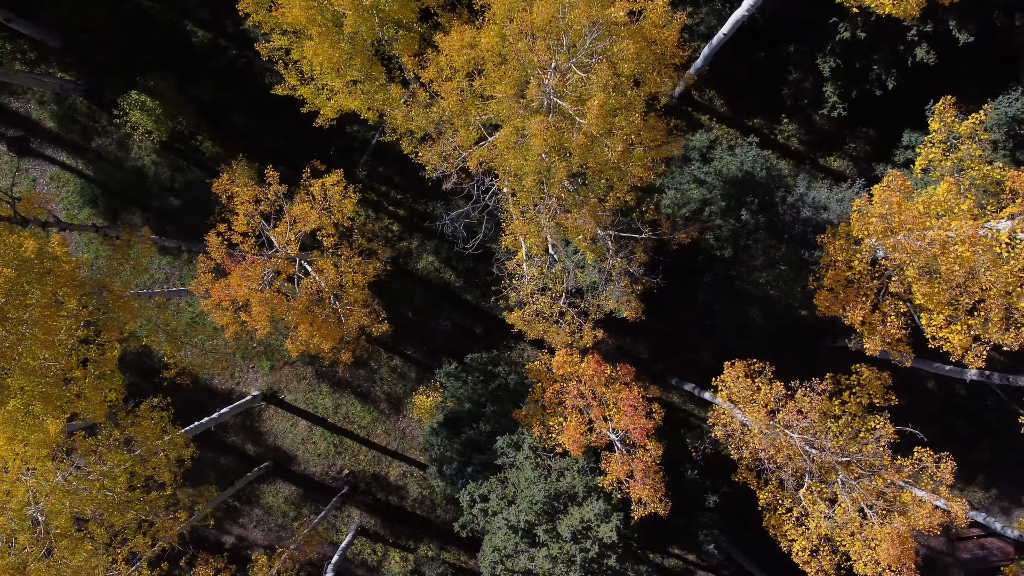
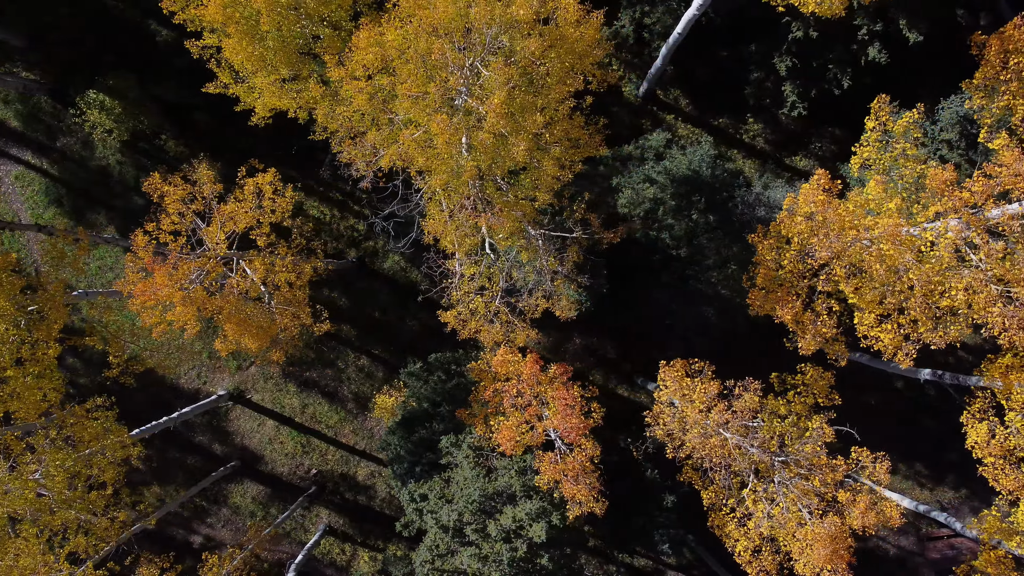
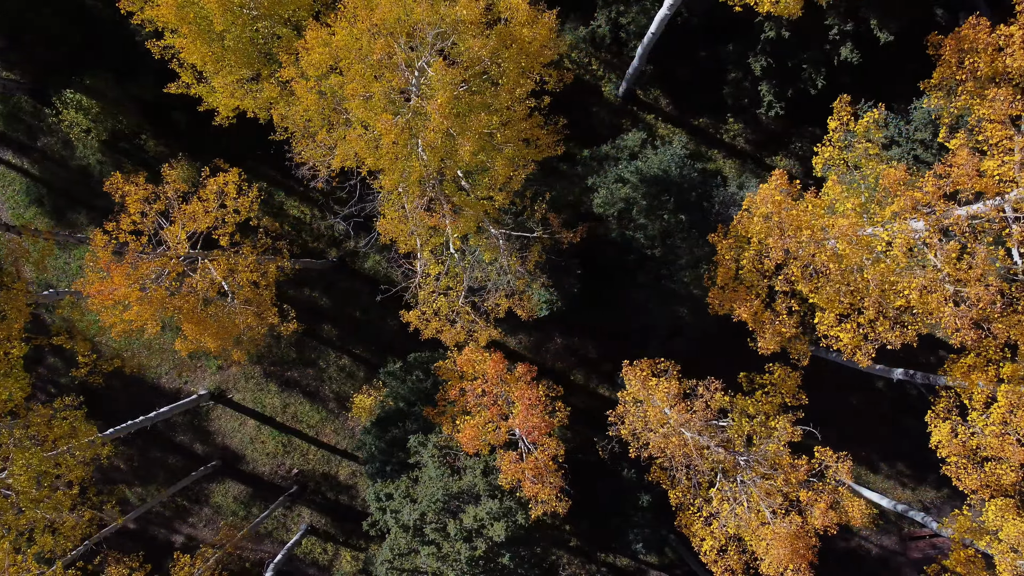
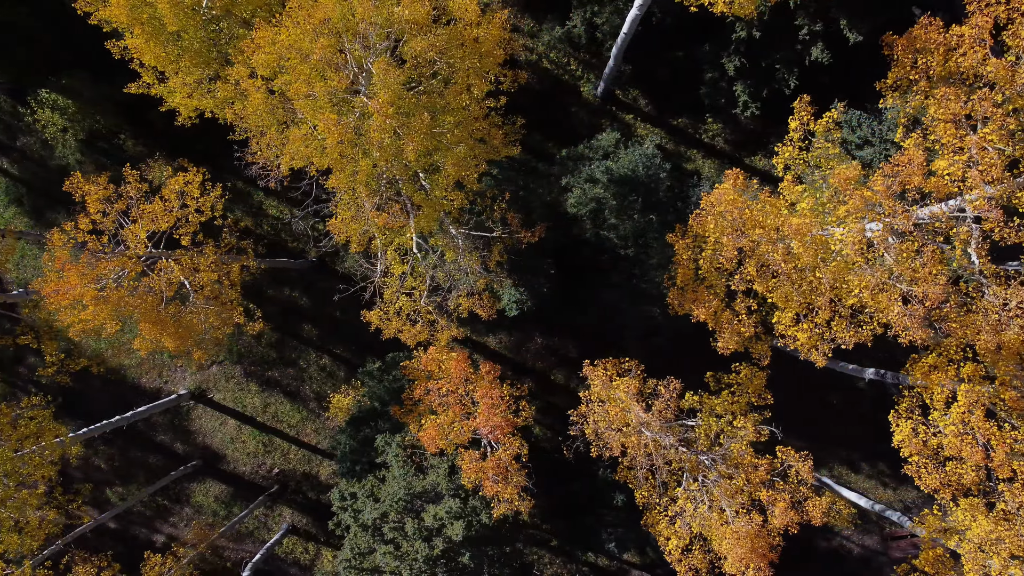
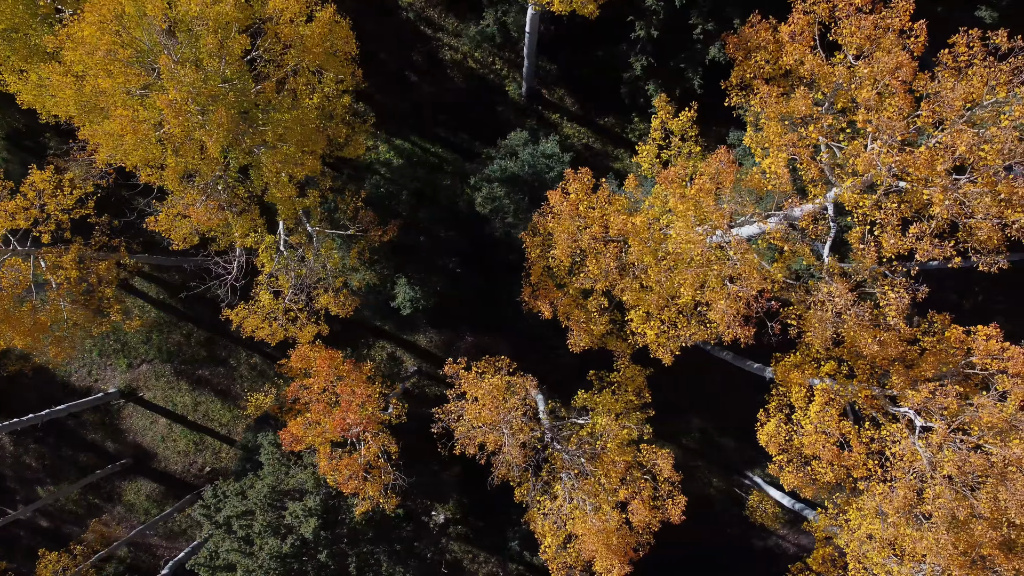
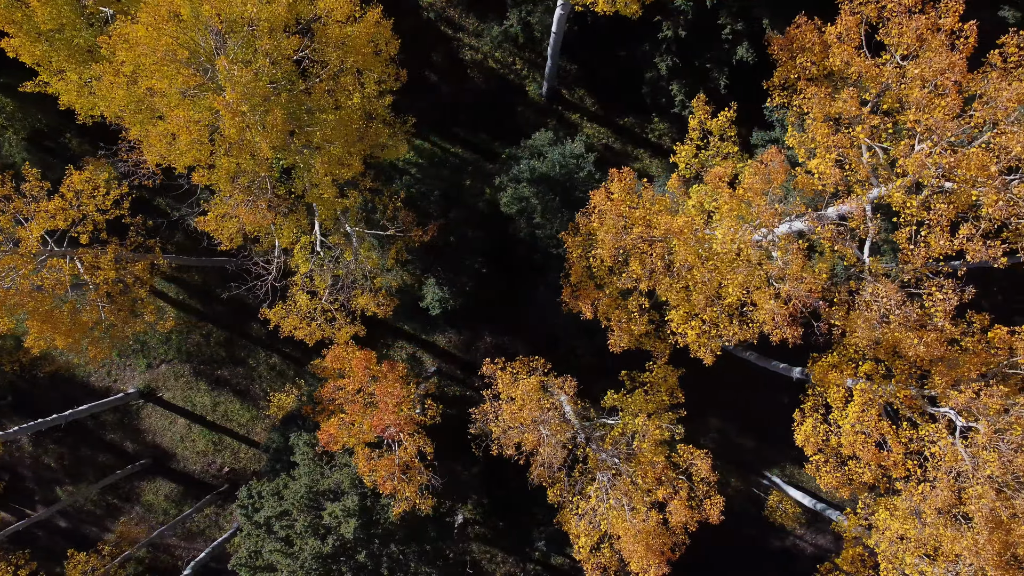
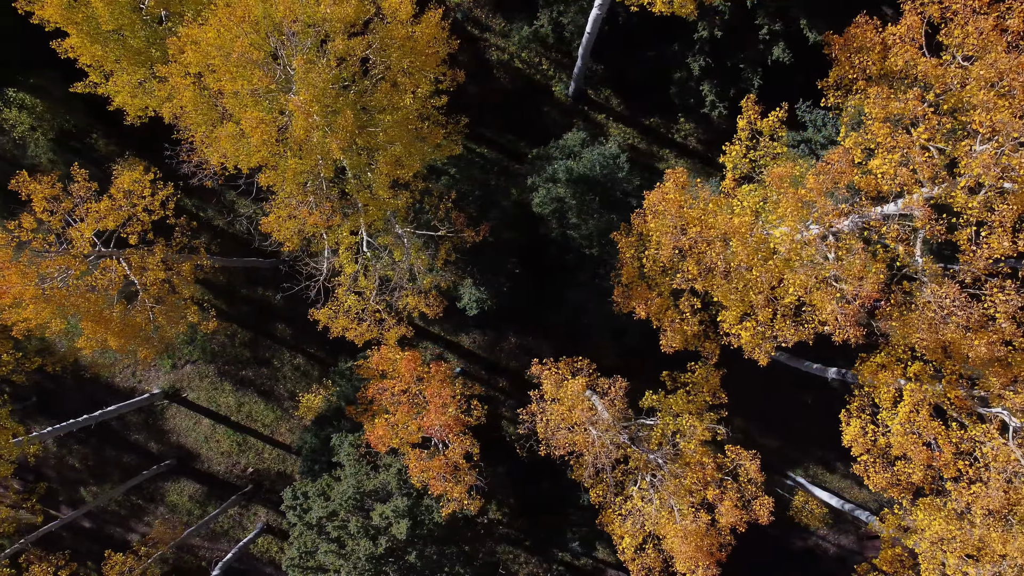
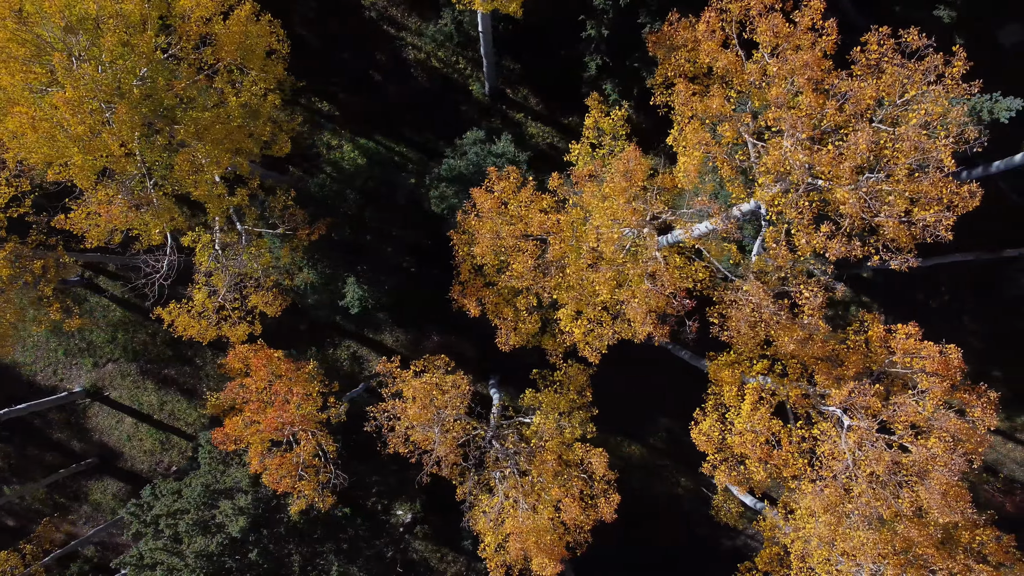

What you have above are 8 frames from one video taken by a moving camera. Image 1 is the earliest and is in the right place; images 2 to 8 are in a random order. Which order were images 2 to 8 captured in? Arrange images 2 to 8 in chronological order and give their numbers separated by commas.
2, 3, 4, 7, 6, 5, 8
